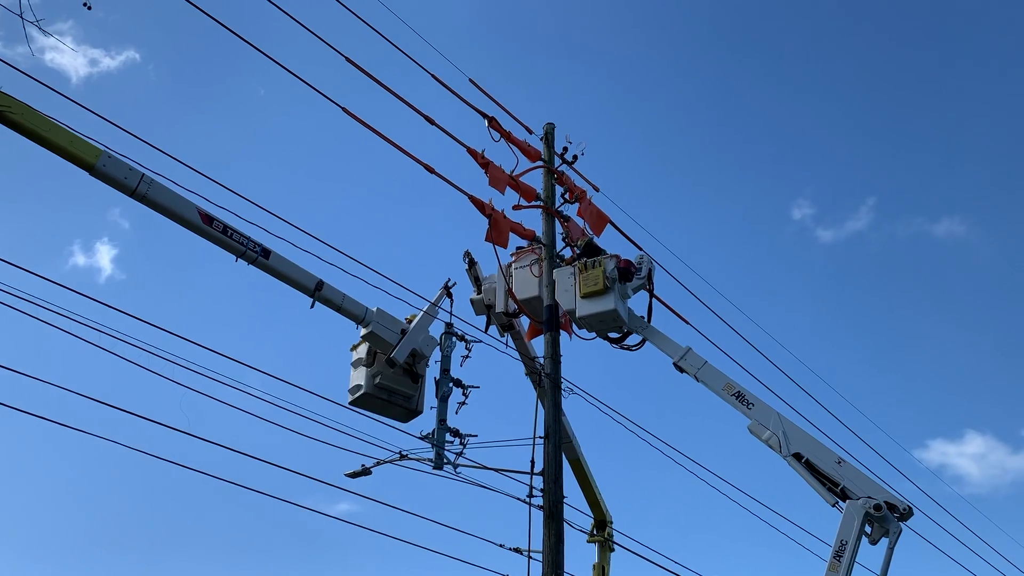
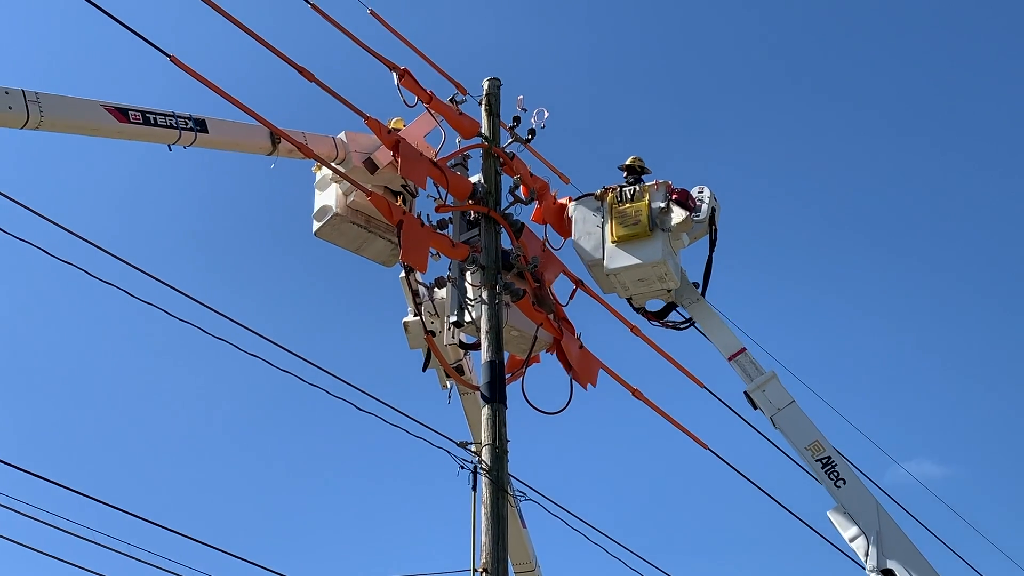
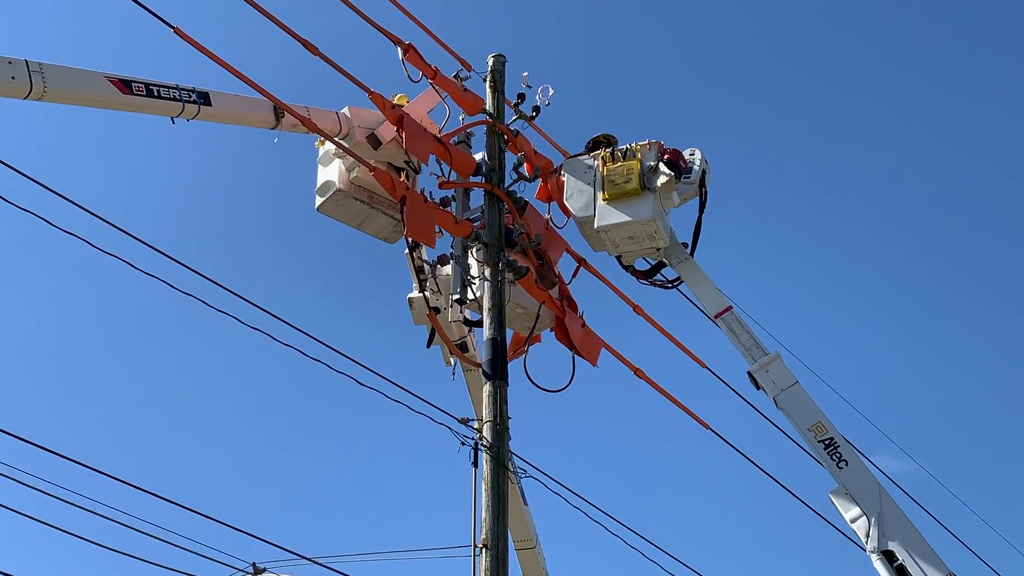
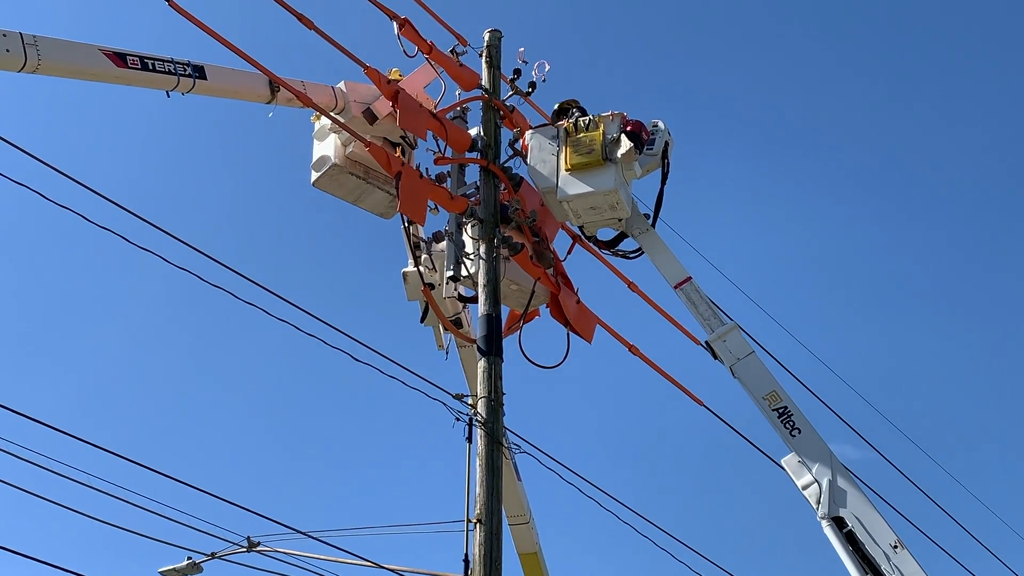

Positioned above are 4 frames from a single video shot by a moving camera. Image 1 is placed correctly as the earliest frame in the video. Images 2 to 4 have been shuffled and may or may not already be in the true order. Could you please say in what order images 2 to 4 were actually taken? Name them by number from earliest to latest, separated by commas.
2, 3, 4
